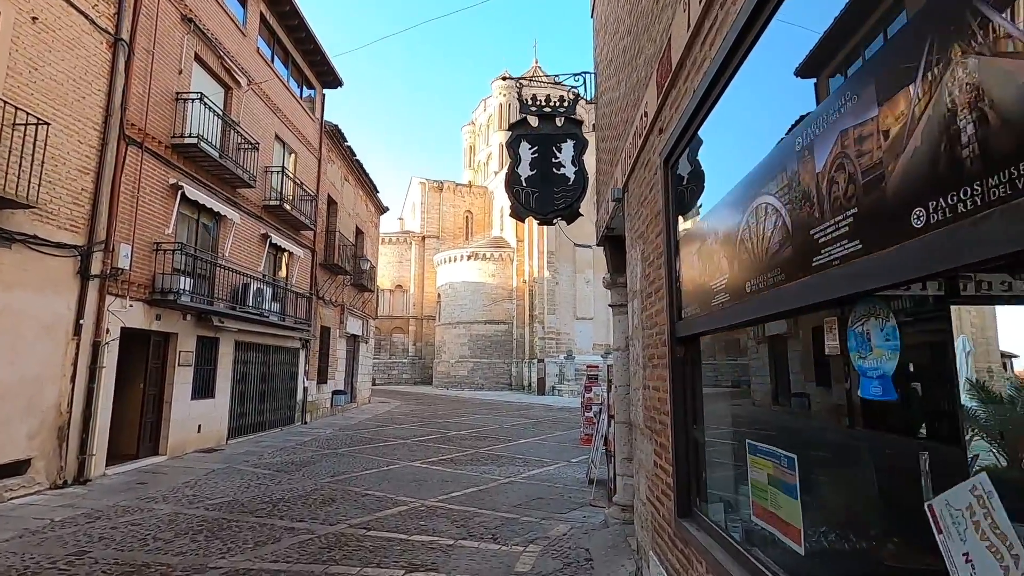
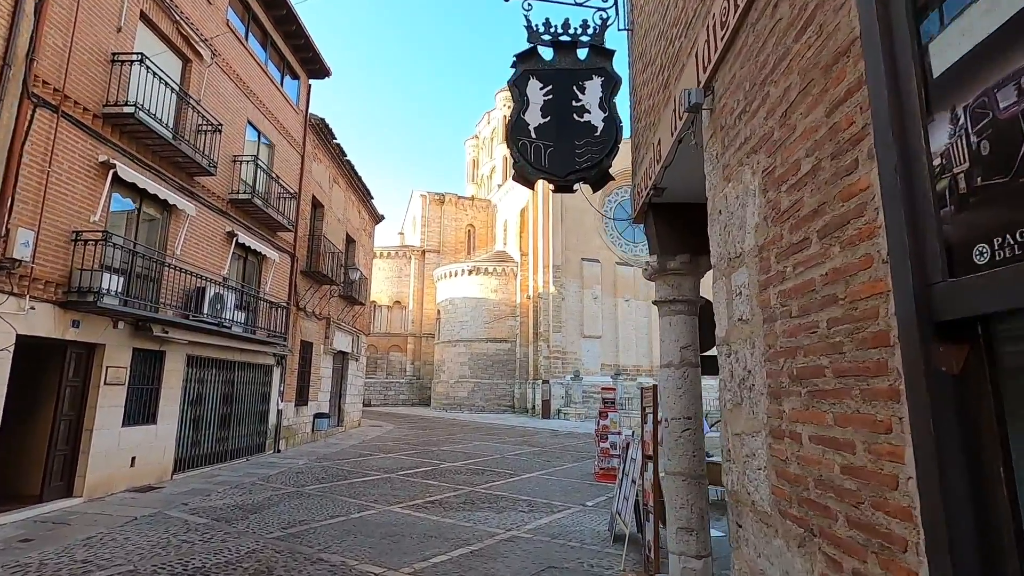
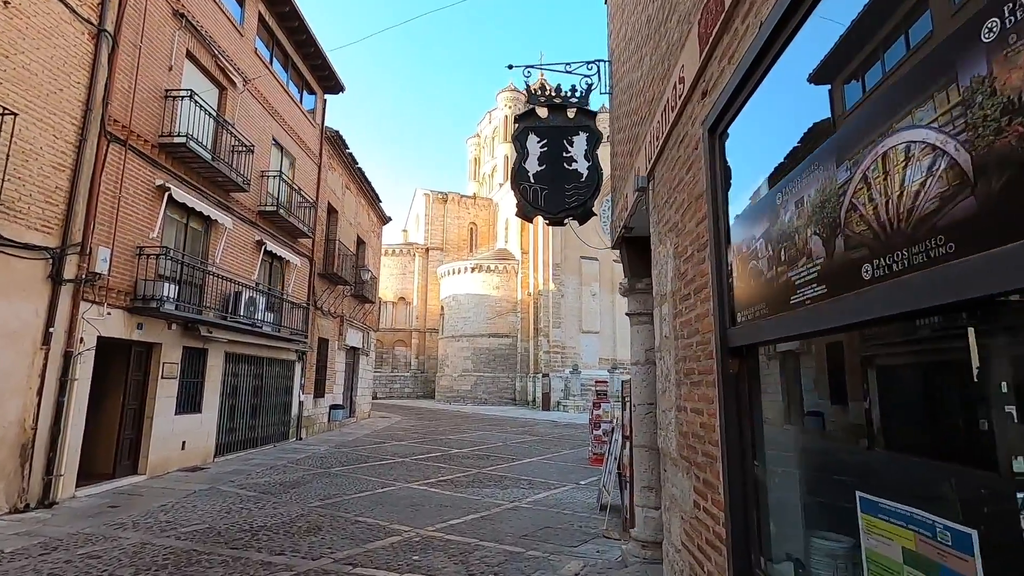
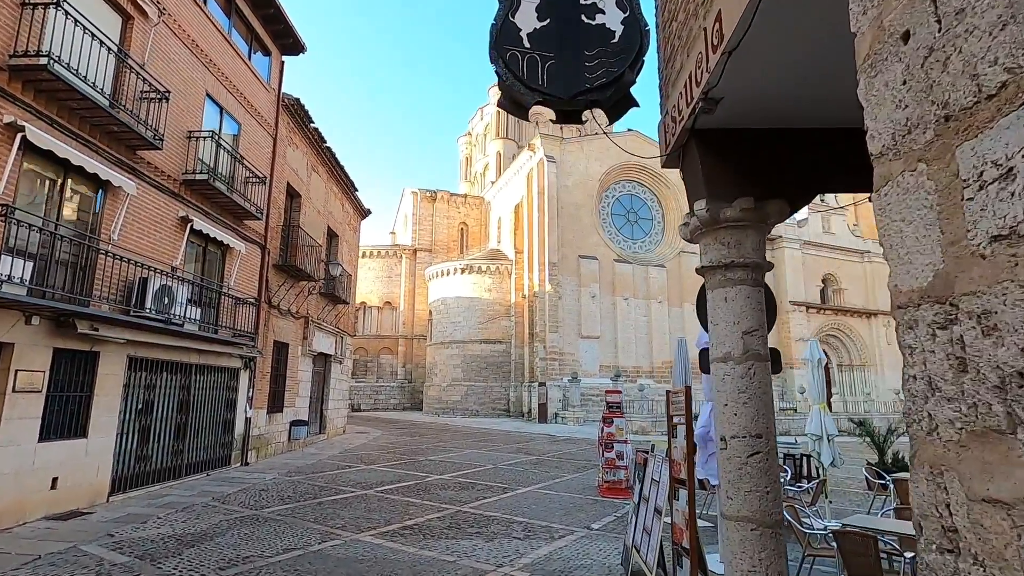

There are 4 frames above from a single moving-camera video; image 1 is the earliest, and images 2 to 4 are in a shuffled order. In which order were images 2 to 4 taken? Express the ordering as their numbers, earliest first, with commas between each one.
3, 2, 4
